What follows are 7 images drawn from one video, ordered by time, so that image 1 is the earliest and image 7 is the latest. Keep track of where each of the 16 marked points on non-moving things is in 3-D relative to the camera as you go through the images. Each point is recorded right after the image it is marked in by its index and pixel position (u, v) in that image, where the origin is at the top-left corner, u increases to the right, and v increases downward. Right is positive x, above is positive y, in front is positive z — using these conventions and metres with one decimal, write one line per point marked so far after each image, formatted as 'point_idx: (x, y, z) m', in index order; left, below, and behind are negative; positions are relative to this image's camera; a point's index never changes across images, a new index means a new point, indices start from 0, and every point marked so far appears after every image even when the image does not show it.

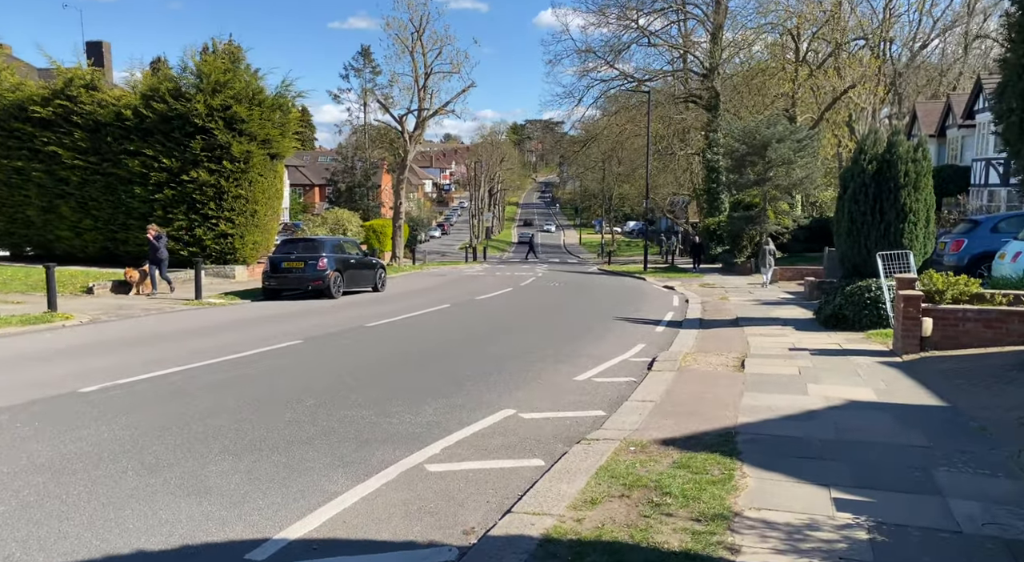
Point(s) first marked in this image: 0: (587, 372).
0: (+0.9, -1.1, +9.8) m
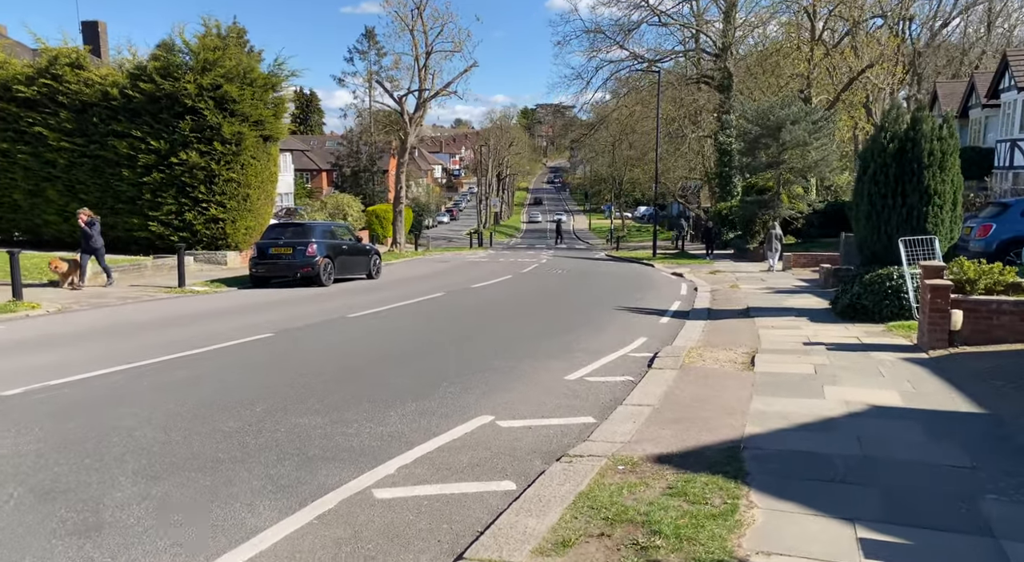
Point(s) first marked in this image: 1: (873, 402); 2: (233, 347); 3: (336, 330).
0: (+0.8, -1.0, +8.9) m
1: (+3.3, -1.1, +7.3) m
2: (-3.4, -0.8, +9.7) m
3: (-2.5, -0.7, +11.3) m
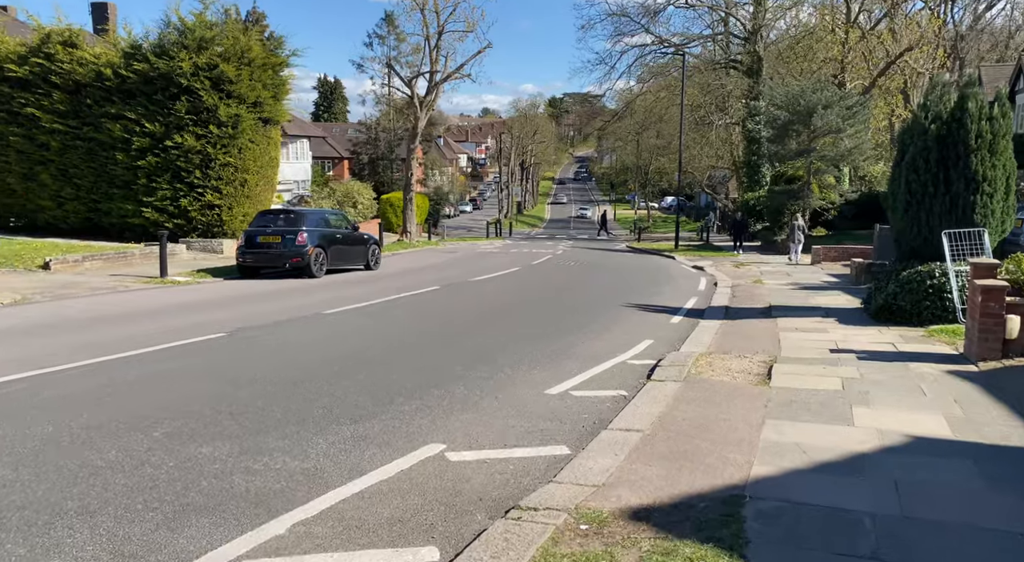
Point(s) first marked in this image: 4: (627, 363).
0: (+0.5, -1.0, +7.7) m
1: (+3.0, -1.1, +5.9) m
2: (-3.6, -0.7, +8.6) m
3: (-2.7, -0.6, +10.2) m
4: (+1.3, -0.9, +8.8) m
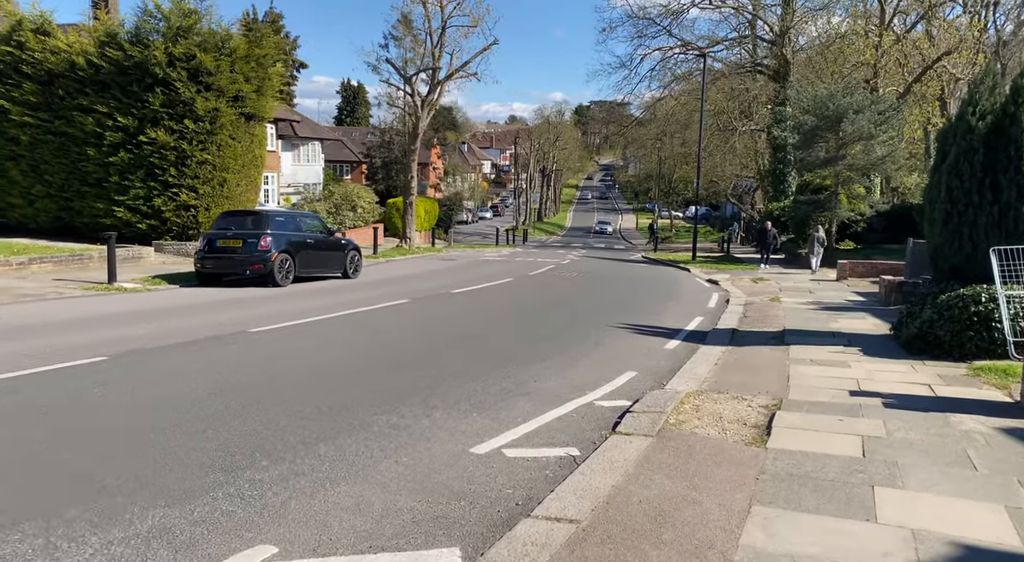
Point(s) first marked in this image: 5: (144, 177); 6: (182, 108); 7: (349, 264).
0: (-0.1, -1.2, +6.0) m
1: (+2.4, -1.3, +4.1) m
2: (-4.2, -0.8, +7.0) m
3: (-3.2, -0.7, +8.6) m
4: (+0.7, -1.1, +7.1) m
5: (-9.2, +2.6, +19.9) m
6: (-8.1, +4.3, +19.5) m
7: (-3.6, +0.4, +17.6) m
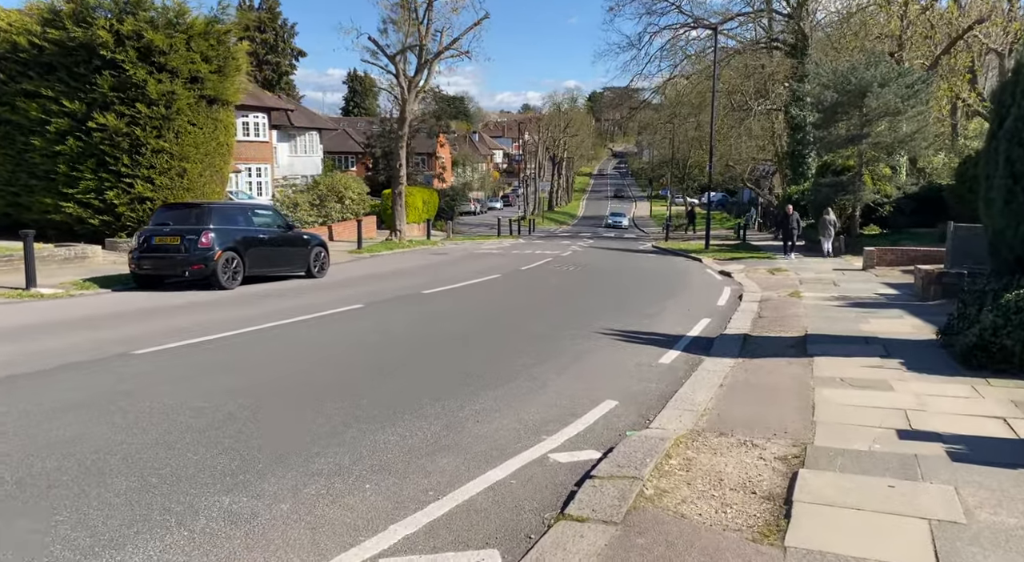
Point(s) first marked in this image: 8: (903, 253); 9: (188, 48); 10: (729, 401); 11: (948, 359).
0: (-0.6, -1.2, +4.0) m
1: (+1.8, -1.4, +2.2) m
2: (-4.7, -1.0, +5.2) m
3: (-3.7, -0.8, +6.7) m
4: (+0.2, -1.2, +5.1) m
5: (-9.5, +2.5, +18.1) m
6: (-8.4, +4.2, +17.7) m
7: (-3.9, +0.4, +15.7) m
8: (+9.4, +0.6, +19.0) m
9: (-7.4, +5.4, +18.4) m
10: (+1.9, -1.1, +7.0) m
11: (+4.6, -0.8, +8.4) m
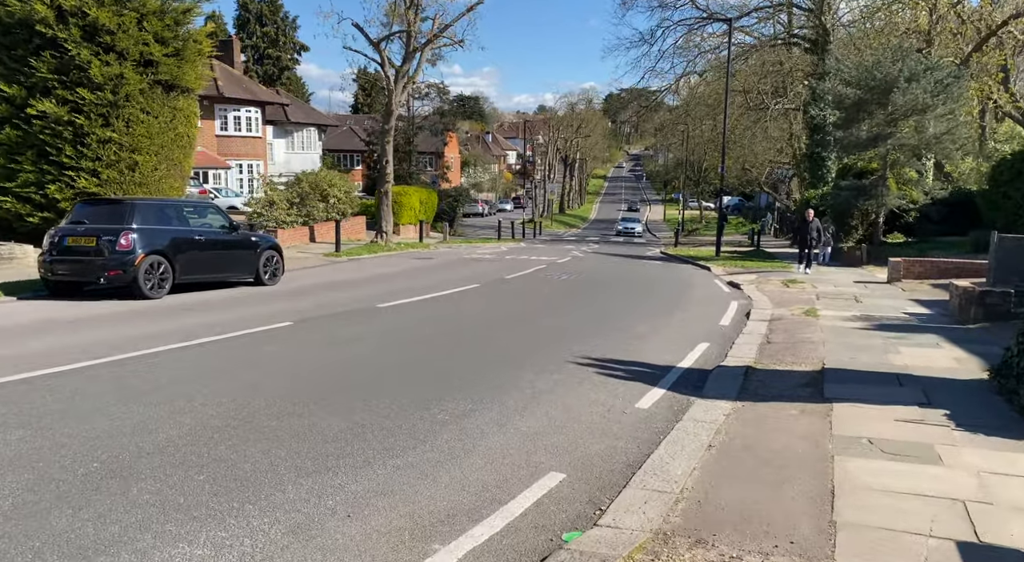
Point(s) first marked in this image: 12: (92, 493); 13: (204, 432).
0: (-1.2, -1.4, +2.2) m
1: (+1.1, -1.6, +0.3) m
2: (-5.3, -1.1, +3.4) m
3: (-4.2, -1.0, +4.9) m
4: (-0.4, -1.3, +3.3) m
5: (-9.8, +2.5, +16.4) m
6: (-8.8, +4.1, +16.0) m
7: (-4.3, +0.2, +13.9) m
8: (+9.0, +0.3, +17.0) m
9: (-7.7, +5.3, +16.7) m
10: (+1.3, -1.3, +5.1) m
11: (+4.1, -1.1, +6.5) m
12: (-2.2, -1.2, +4.2) m
13: (-2.0, -1.1, +5.3) m
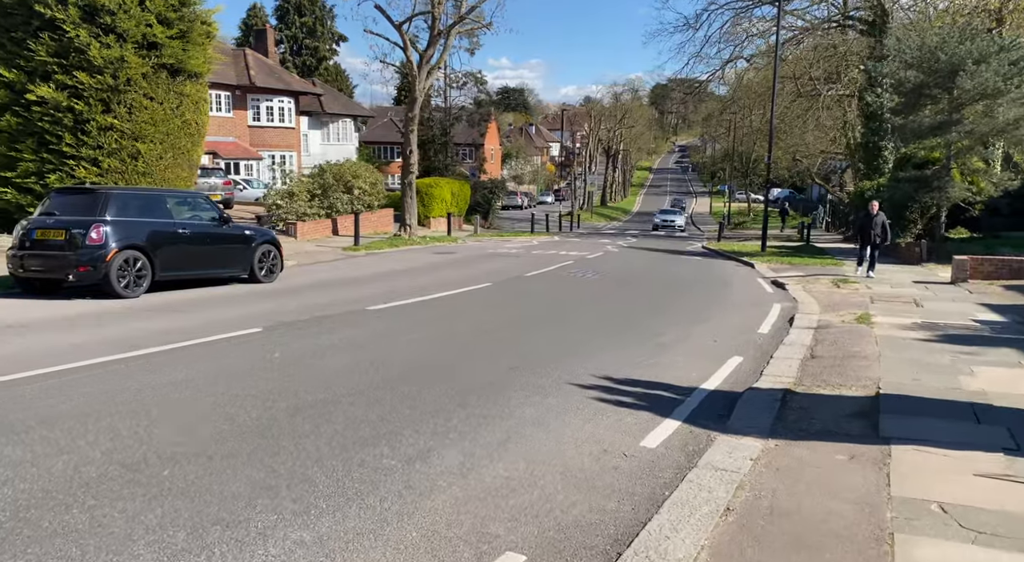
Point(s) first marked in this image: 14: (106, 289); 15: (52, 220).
0: (-1.7, -1.5, +1.0) m
1: (+0.5, -1.7, -1.0) m
2: (-5.7, -1.1, +2.5) m
3: (-4.5, -1.0, +3.9) m
4: (-0.8, -1.4, +2.1) m
5: (-9.4, +2.6, +15.7) m
6: (-8.3, +4.2, +15.2) m
7: (-4.1, +0.3, +12.9) m
8: (+9.4, +0.3, +15.2) m
9: (-7.3, +5.4, +15.8) m
10: (+1.0, -1.3, +3.8) m
11: (+3.9, -1.2, +5.0) m
12: (-2.5, -1.2, +3.1) m
13: (-2.3, -1.1, +4.2) m
14: (-5.4, -0.1, +10.7) m
15: (-6.0, +0.8, +10.4) m
